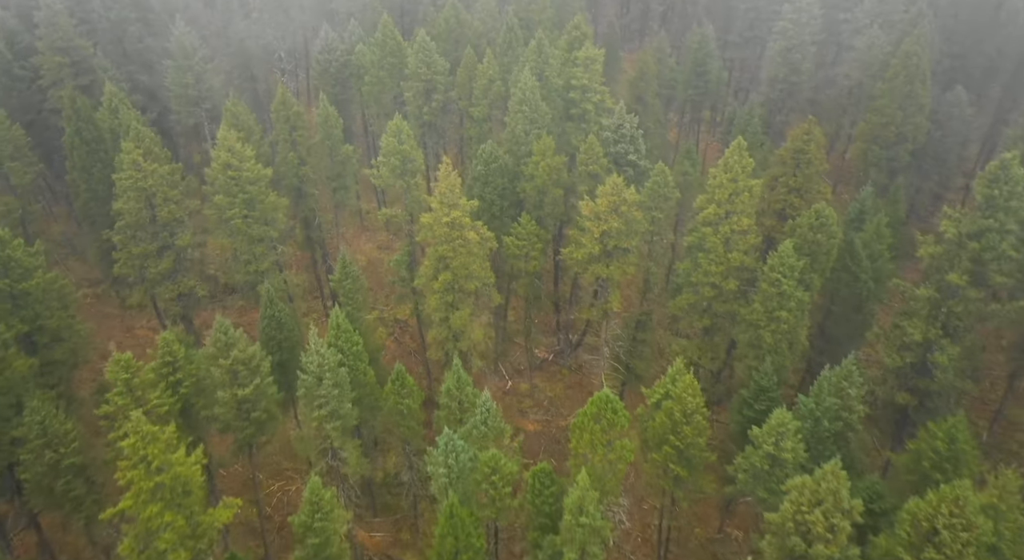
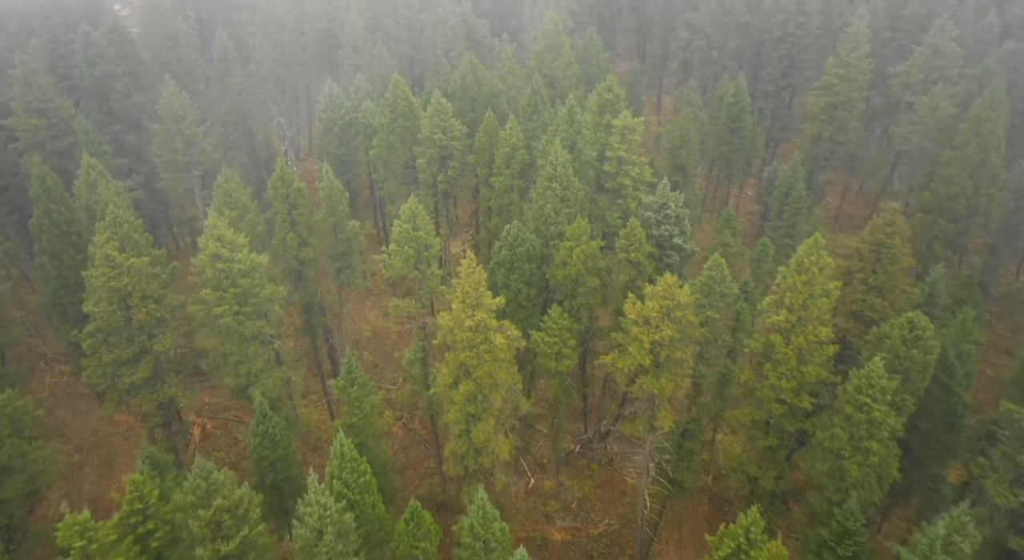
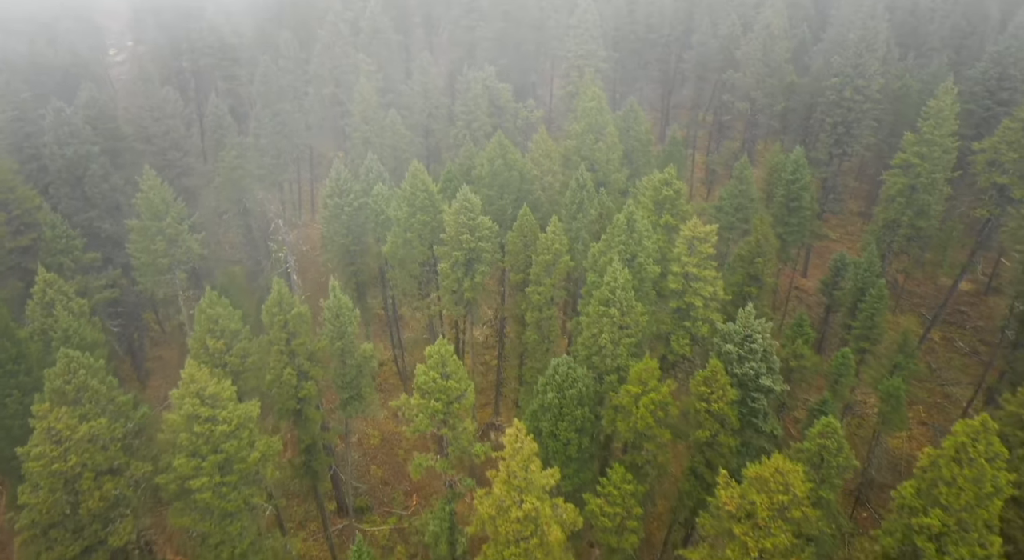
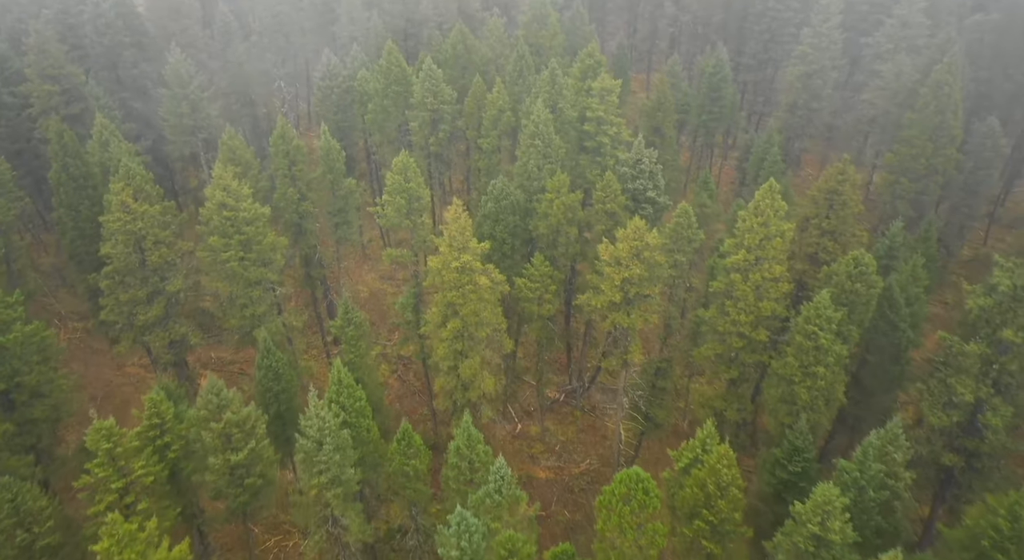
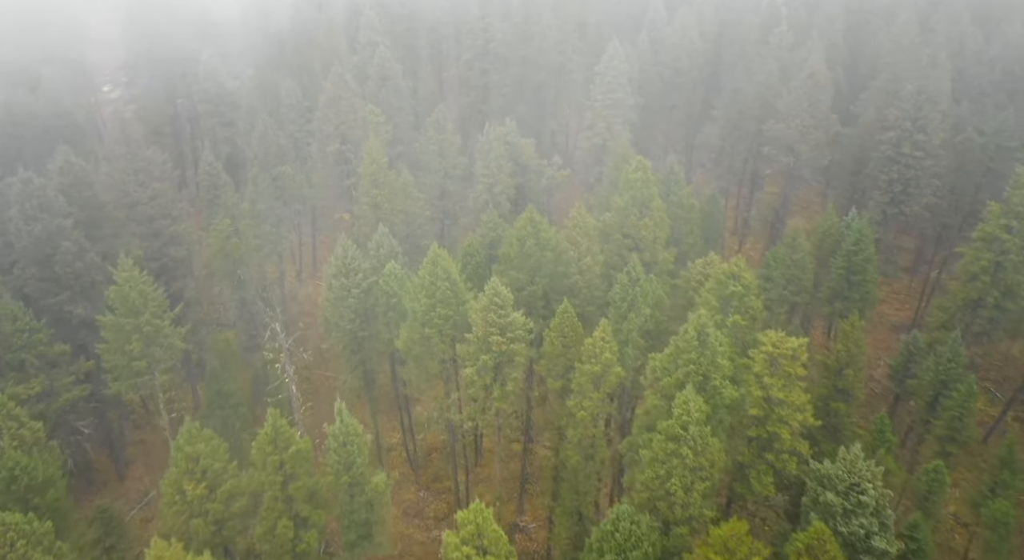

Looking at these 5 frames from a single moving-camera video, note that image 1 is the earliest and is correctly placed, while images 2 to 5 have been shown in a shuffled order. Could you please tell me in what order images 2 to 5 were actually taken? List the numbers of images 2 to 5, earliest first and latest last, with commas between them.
4, 2, 3, 5
